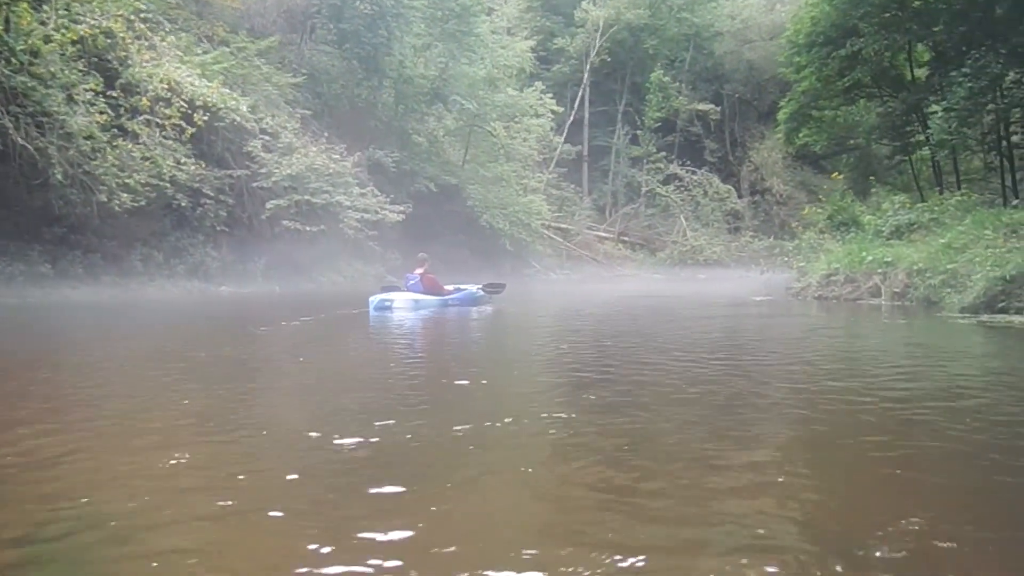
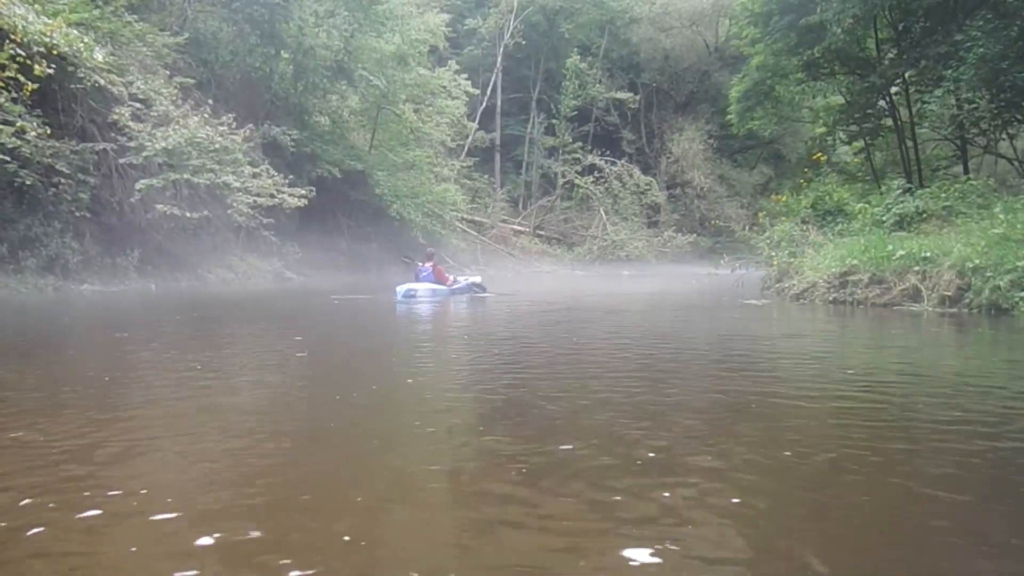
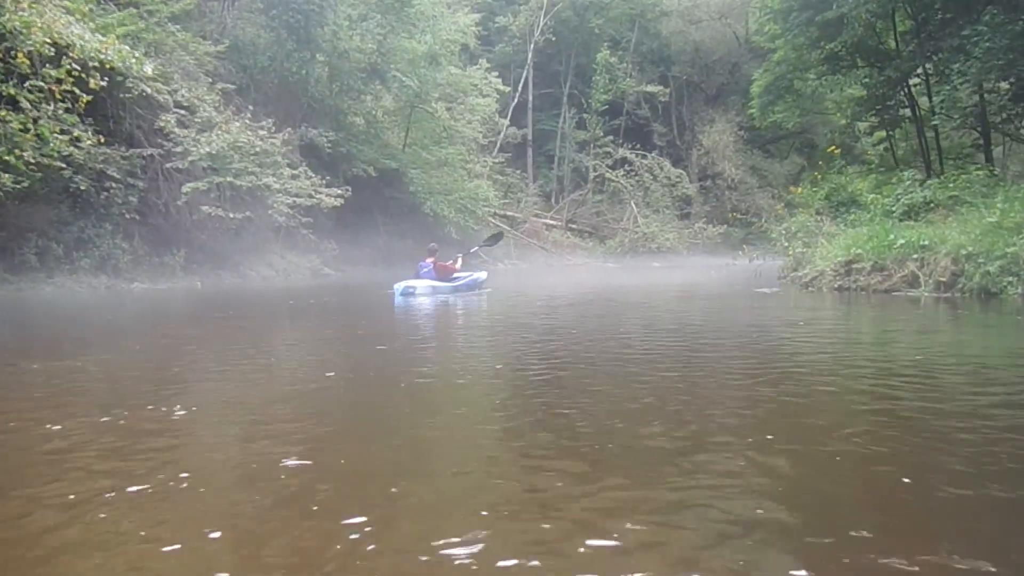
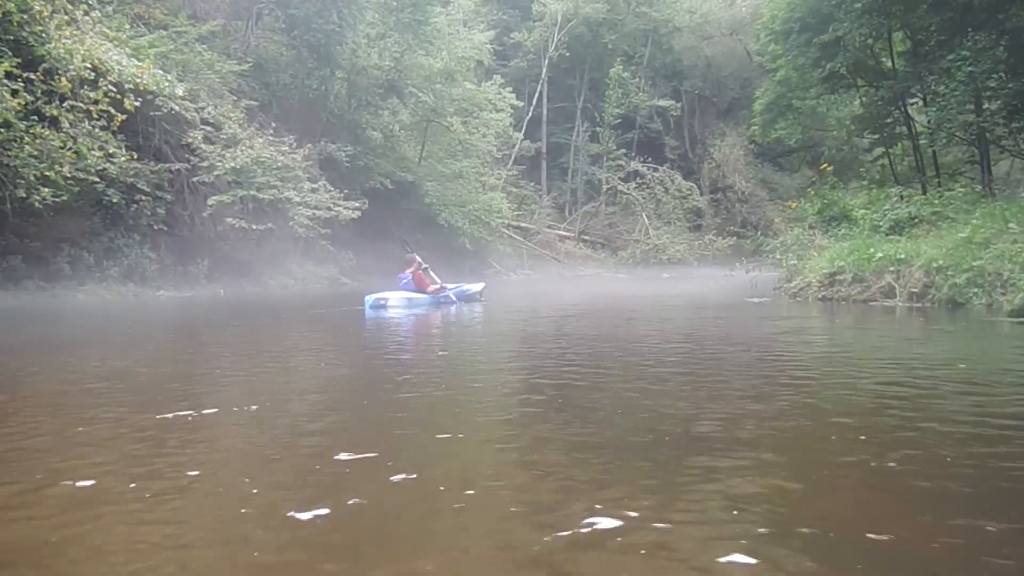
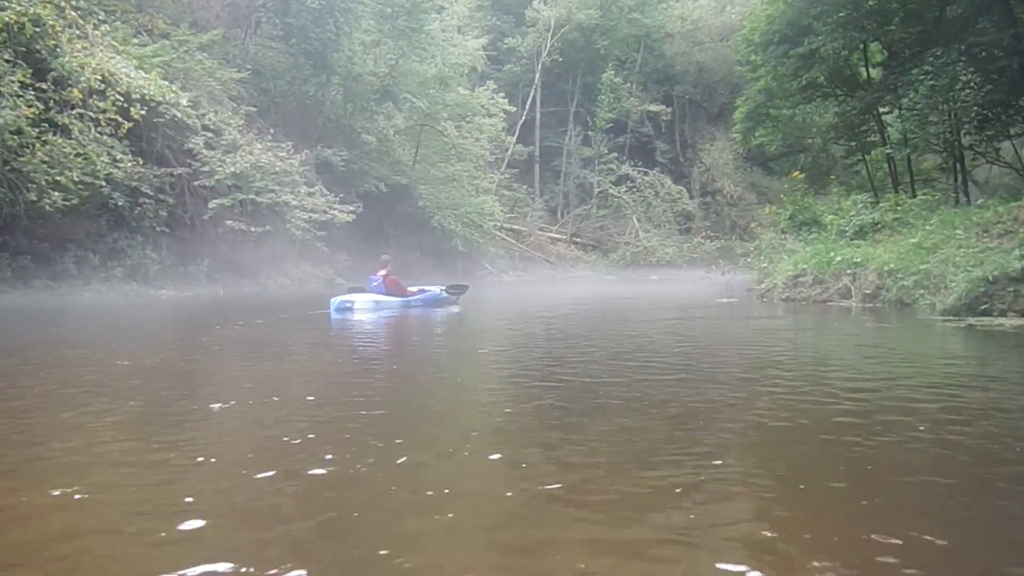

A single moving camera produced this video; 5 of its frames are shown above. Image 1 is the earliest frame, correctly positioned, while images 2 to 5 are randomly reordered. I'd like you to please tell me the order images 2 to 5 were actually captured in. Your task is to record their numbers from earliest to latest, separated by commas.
5, 4, 3, 2
